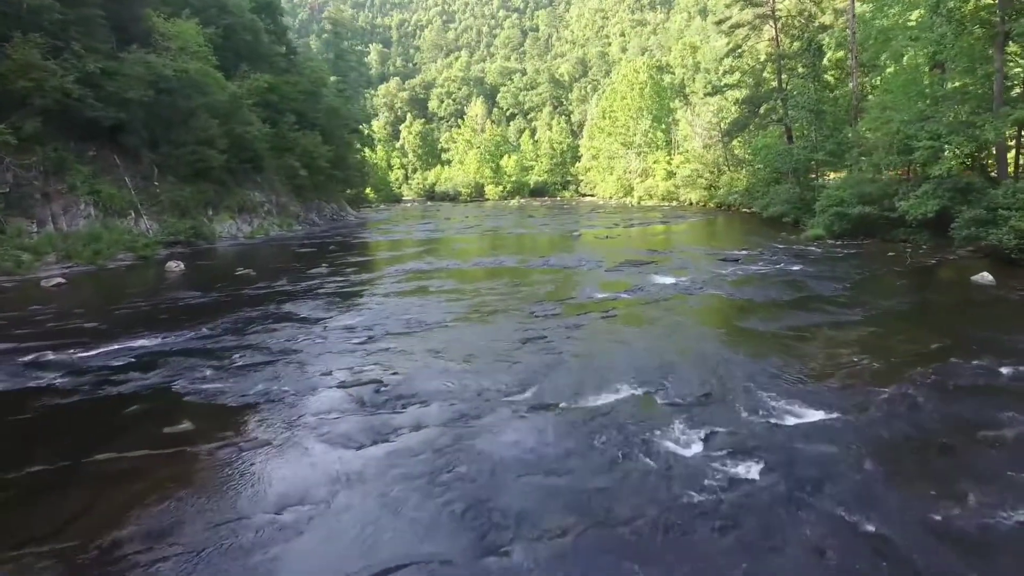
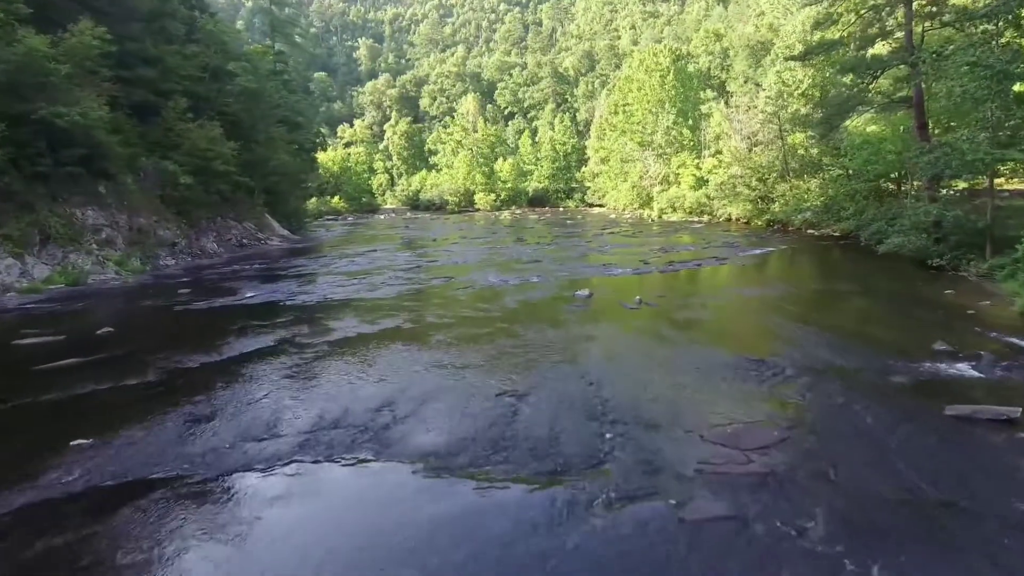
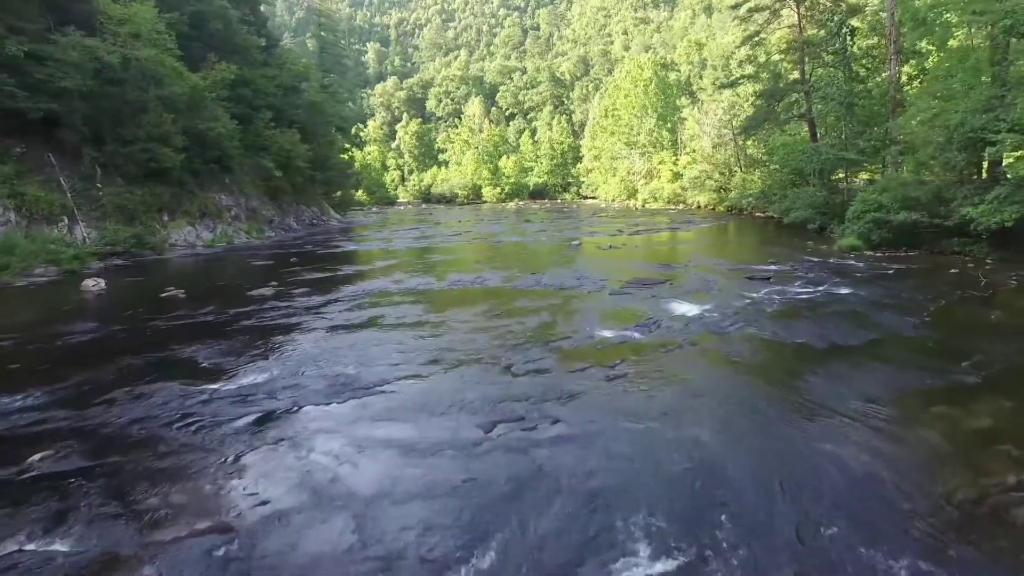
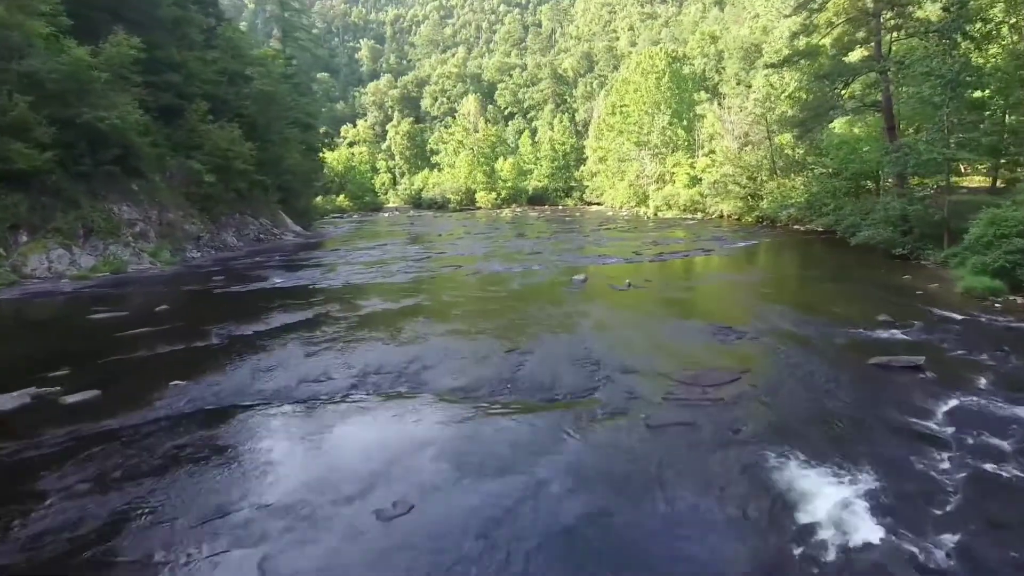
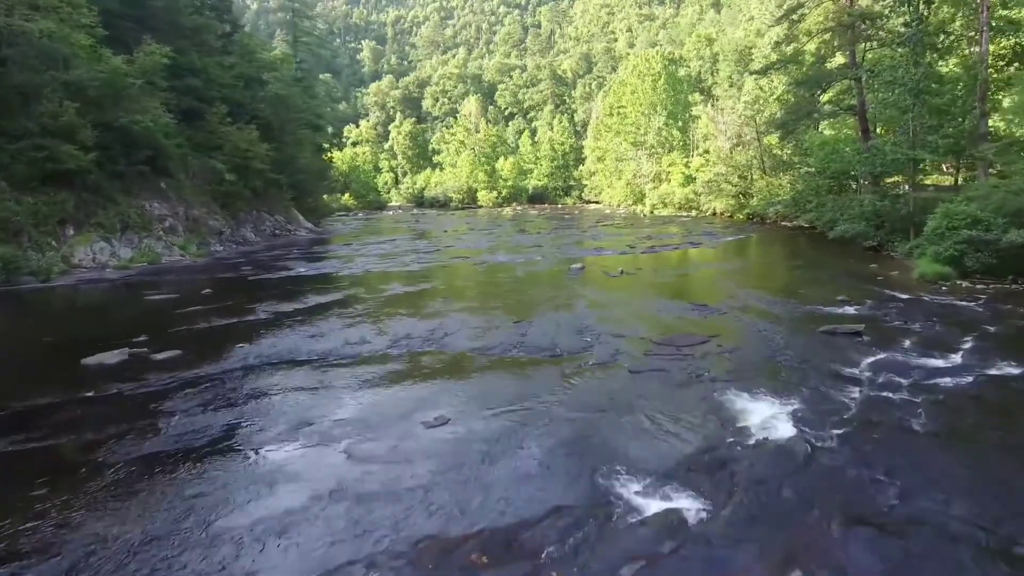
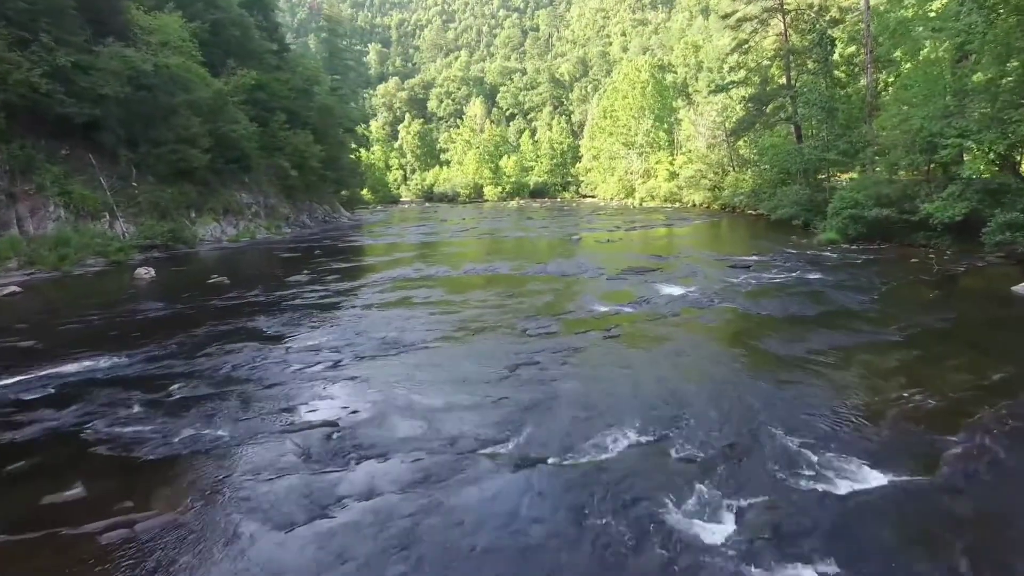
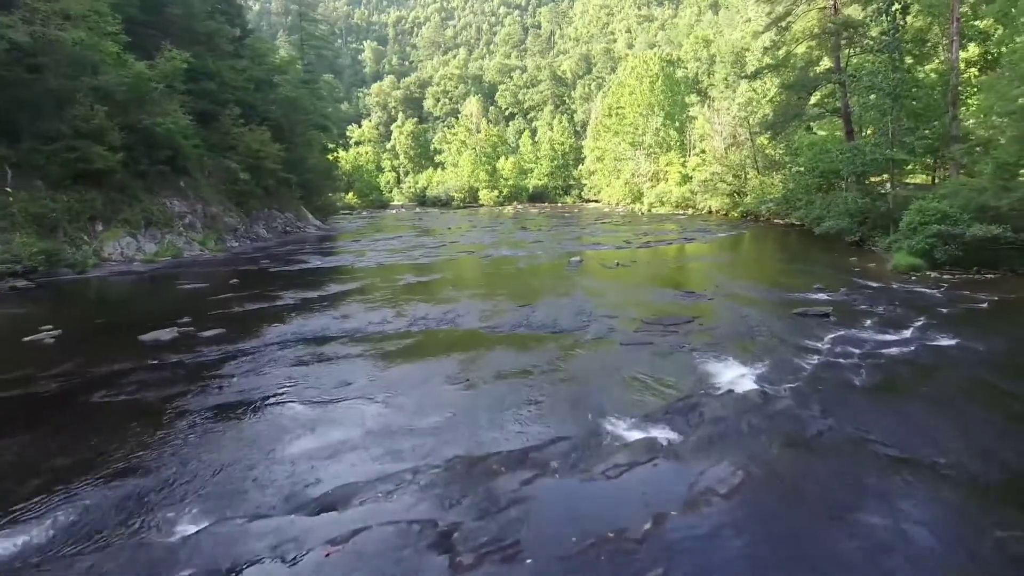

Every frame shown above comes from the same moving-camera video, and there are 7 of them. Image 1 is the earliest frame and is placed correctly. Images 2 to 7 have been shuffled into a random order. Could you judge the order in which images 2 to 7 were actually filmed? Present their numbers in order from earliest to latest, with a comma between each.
6, 3, 7, 5, 4, 2
